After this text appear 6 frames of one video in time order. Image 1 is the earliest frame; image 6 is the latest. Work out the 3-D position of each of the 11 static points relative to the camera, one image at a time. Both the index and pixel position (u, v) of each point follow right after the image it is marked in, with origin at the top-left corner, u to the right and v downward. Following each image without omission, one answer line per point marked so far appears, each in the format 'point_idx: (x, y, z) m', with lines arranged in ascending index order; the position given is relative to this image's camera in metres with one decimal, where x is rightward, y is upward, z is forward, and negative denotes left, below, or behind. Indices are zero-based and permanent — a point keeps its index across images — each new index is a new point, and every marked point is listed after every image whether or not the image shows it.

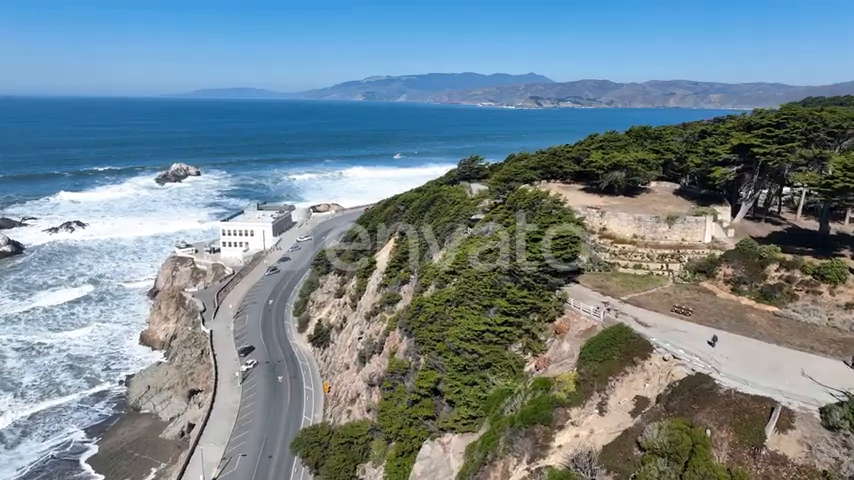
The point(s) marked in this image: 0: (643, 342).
0: (+5.5, -2.6, +18.4) m
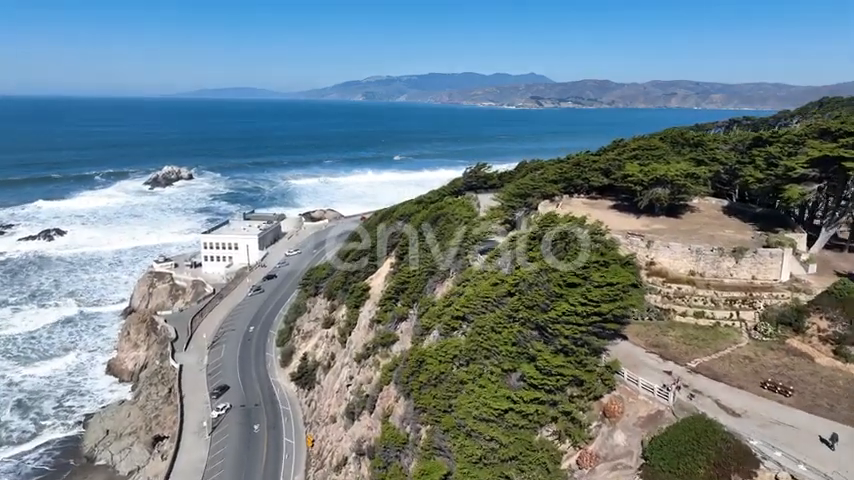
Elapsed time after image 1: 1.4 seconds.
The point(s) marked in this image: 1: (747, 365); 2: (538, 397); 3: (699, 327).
0: (+5.6, -3.7, +12.9) m
1: (+7.5, -2.9, +16.9) m
2: (+2.5, -3.6, +16.6) m
3: (+7.3, -2.3, +19.4) m
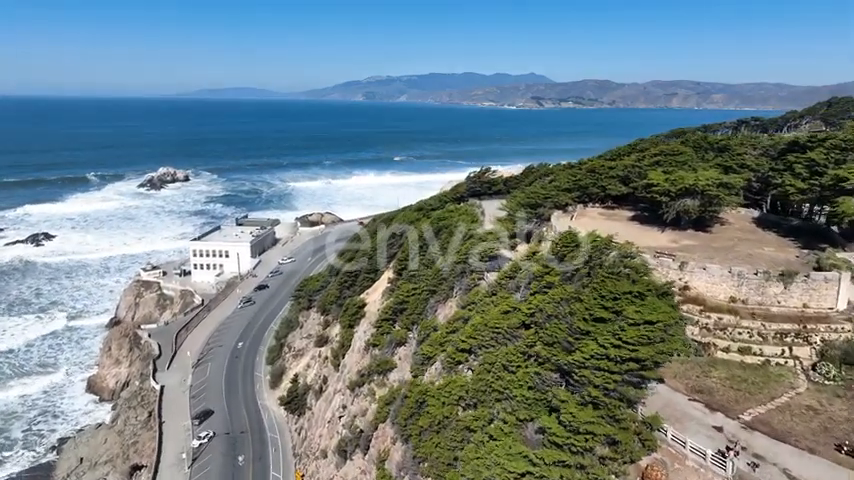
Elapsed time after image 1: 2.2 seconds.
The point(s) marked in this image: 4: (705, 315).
0: (+5.6, -4.3, +10.1) m
1: (+7.5, -3.5, +14.1) m
2: (+2.6, -4.2, +13.8) m
3: (+7.3, -2.9, +16.6) m
4: (+6.9, -1.9, +18.0) m
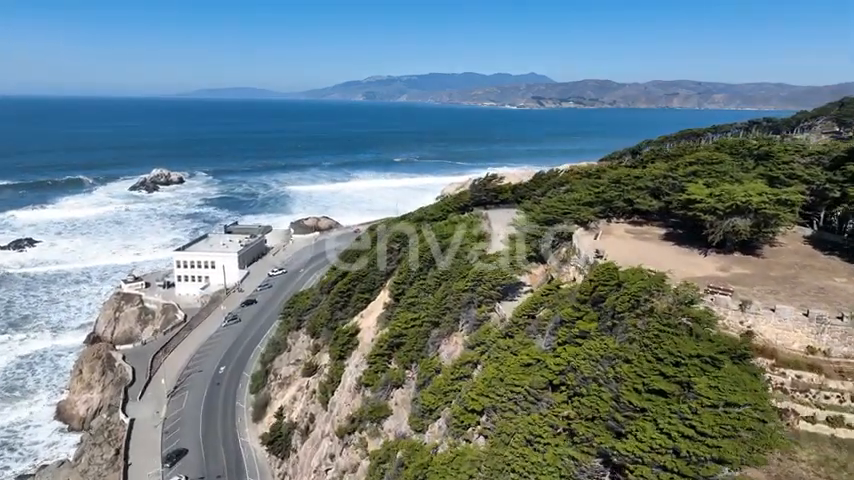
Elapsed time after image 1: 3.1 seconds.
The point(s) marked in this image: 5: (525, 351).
0: (+5.6, -5.0, +6.3) m
1: (+7.6, -4.2, +10.4) m
2: (+2.6, -4.9, +10.1) m
3: (+7.4, -3.6, +12.9) m
4: (+7.0, -2.6, +14.3) m
5: (+2.2, -2.4, +16.0) m
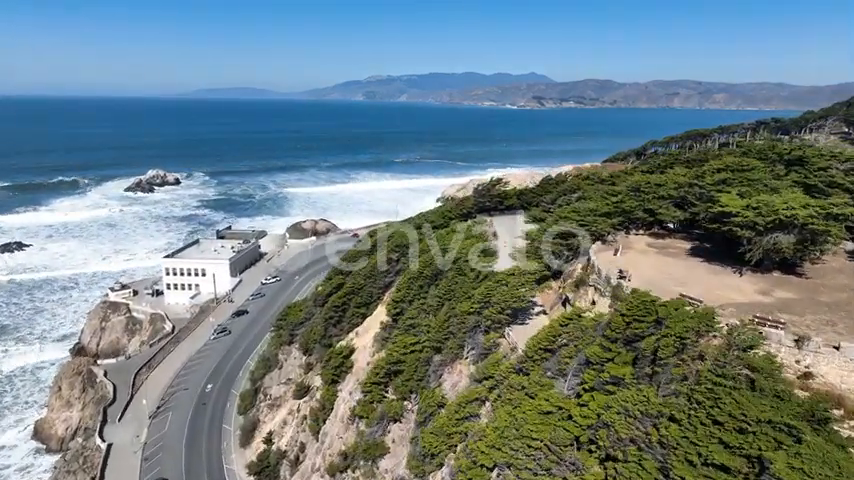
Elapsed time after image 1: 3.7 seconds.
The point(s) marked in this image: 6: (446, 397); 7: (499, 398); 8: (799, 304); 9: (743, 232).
0: (+5.7, -5.5, +4.0) m
1: (+7.6, -4.7, +8.1) m
2: (+2.6, -5.3, +7.7) m
3: (+7.4, -4.1, +10.6) m
4: (+7.0, -3.1, +12.0) m
5: (+2.2, -2.9, +13.7) m
6: (+0.4, -4.0, +18.3) m
7: (+1.5, -3.3, +15.1) m
8: (+8.3, -1.4, +16.0) m
9: (+8.0, +0.2, +18.3) m
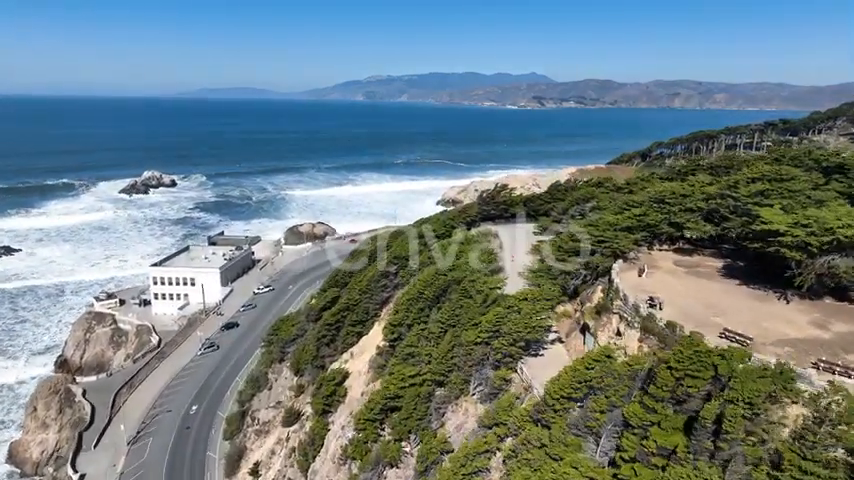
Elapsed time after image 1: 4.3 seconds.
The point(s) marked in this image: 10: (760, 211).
0: (+5.7, -6.0, +1.7) m
1: (+7.6, -5.2, +5.7) m
2: (+2.7, -5.8, +5.4) m
3: (+7.4, -4.6, +8.2) m
4: (+7.0, -3.6, +9.6) m
5: (+2.2, -3.4, +11.3) m
6: (+0.5, -4.5, +16.0) m
7: (+1.5, -3.8, +12.8) m
8: (+8.4, -1.9, +13.7) m
9: (+8.0, -0.3, +15.9) m
10: (+8.3, +0.8, +18.3) m
